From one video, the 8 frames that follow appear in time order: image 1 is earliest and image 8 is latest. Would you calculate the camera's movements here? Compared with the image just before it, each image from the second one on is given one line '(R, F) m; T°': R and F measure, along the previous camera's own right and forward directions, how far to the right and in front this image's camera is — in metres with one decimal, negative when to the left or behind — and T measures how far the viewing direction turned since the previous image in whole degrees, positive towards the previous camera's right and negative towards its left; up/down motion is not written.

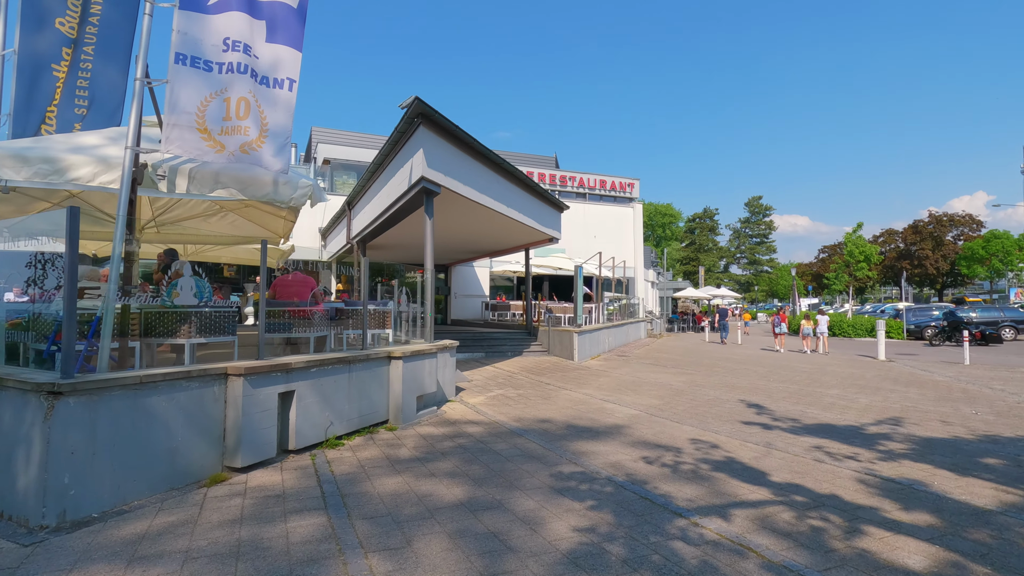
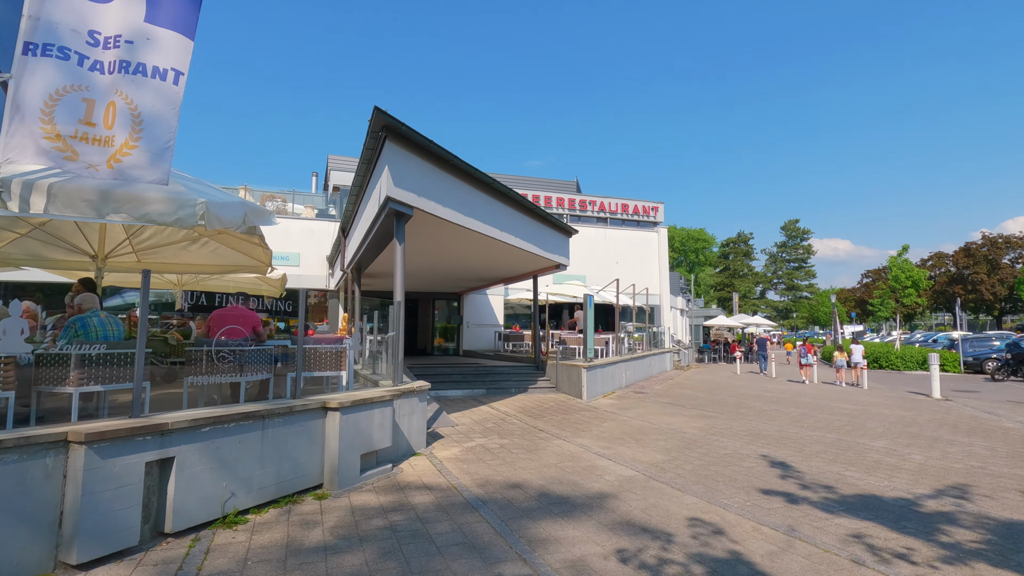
(+0.7, +1.1) m; -3°
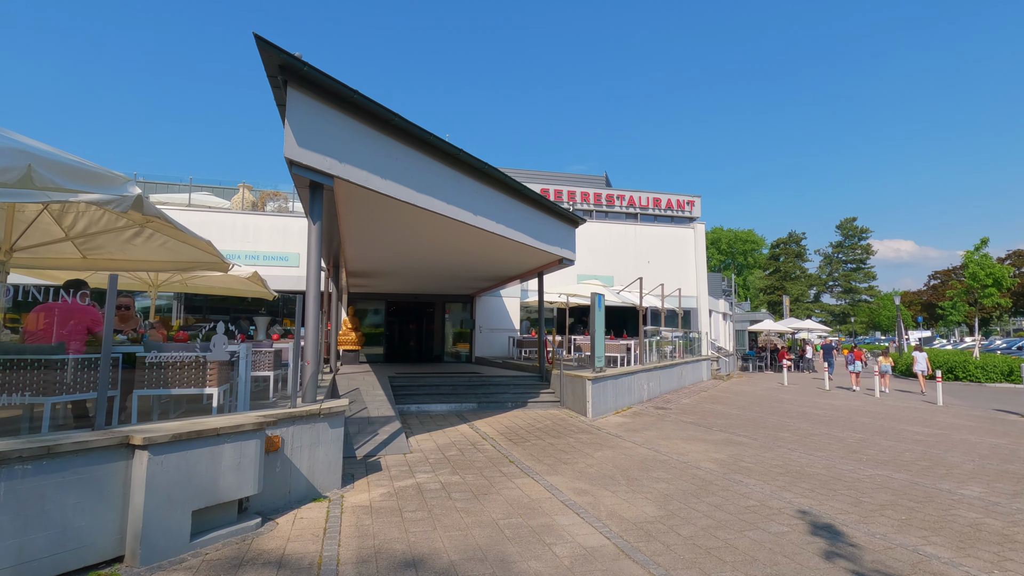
(+1.1, +1.9) m; -5°
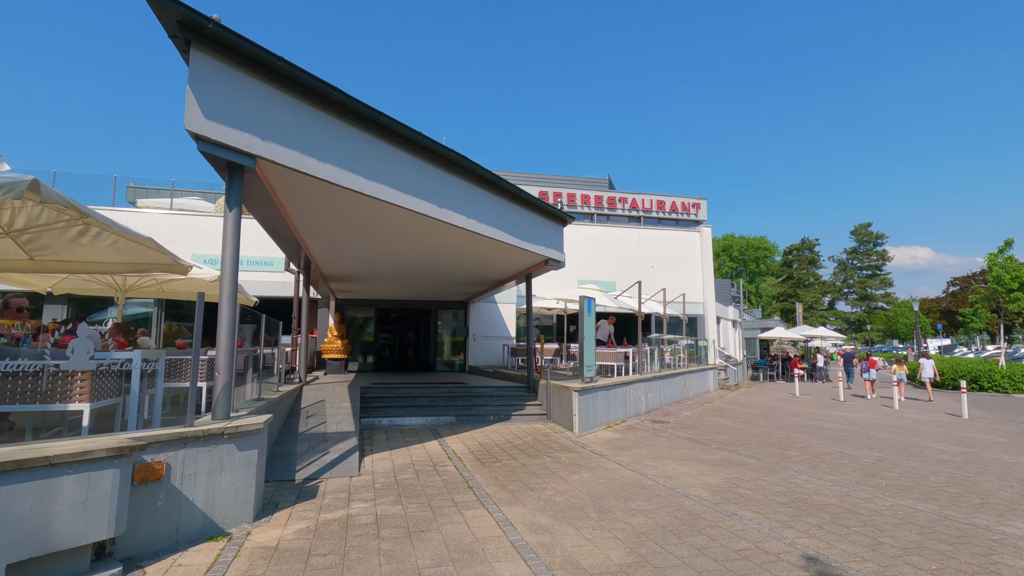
(+0.6, +0.9) m; -1°
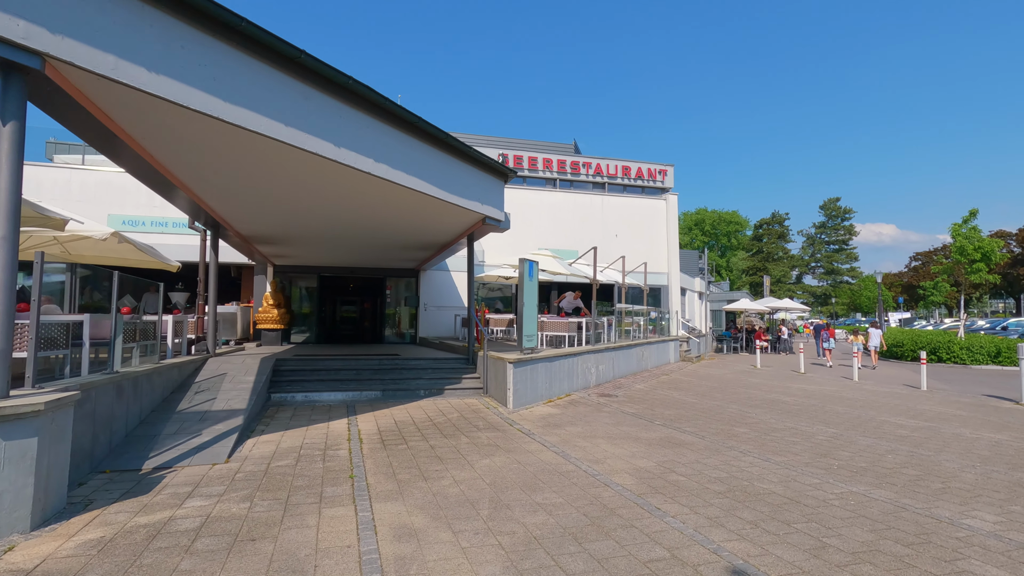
(+0.8, +1.0) m; +3°
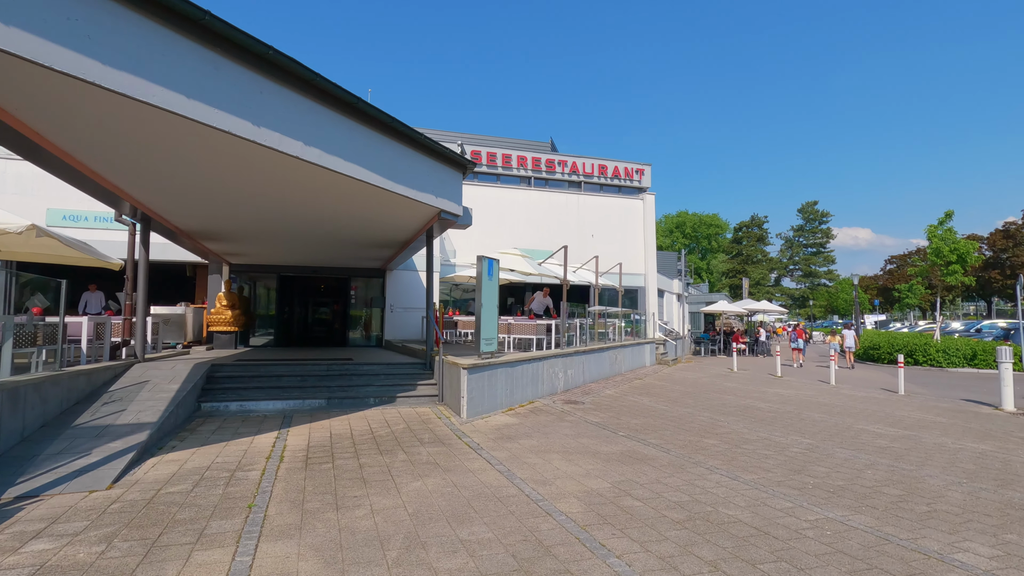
(+0.4, +0.7) m; +2°
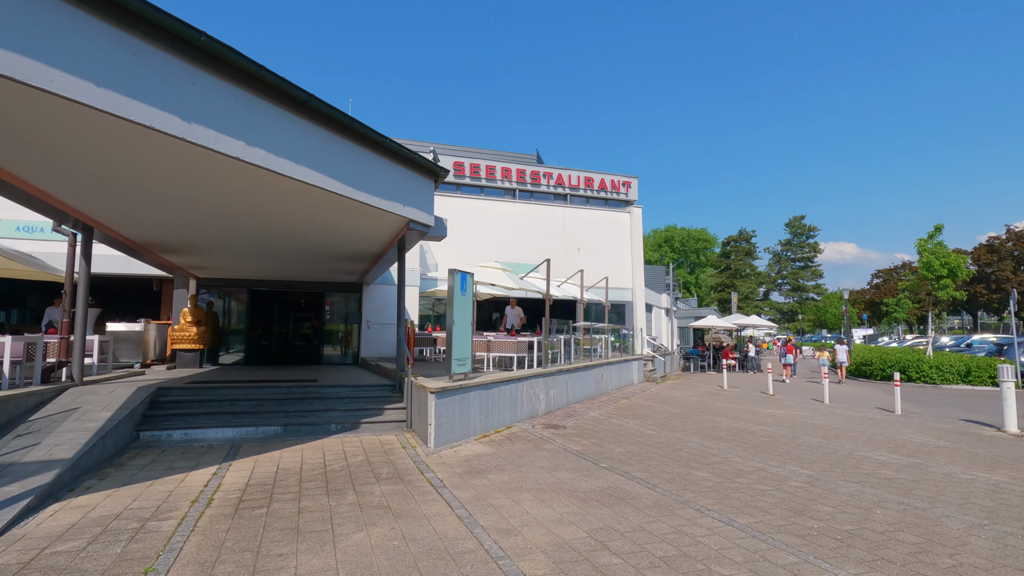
(+0.2, +0.6) m; +1°
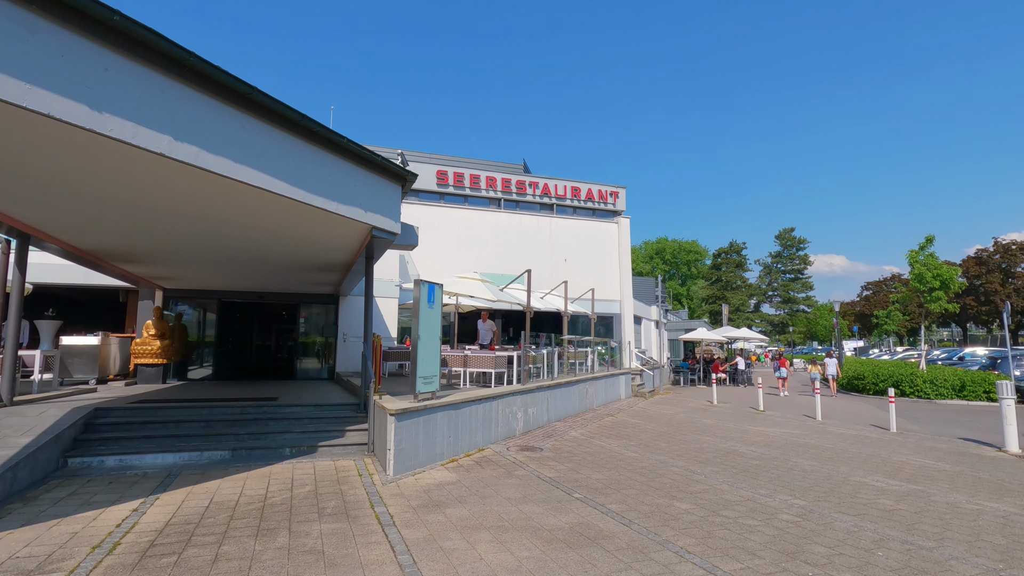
(+0.3, +0.6) m; +1°
